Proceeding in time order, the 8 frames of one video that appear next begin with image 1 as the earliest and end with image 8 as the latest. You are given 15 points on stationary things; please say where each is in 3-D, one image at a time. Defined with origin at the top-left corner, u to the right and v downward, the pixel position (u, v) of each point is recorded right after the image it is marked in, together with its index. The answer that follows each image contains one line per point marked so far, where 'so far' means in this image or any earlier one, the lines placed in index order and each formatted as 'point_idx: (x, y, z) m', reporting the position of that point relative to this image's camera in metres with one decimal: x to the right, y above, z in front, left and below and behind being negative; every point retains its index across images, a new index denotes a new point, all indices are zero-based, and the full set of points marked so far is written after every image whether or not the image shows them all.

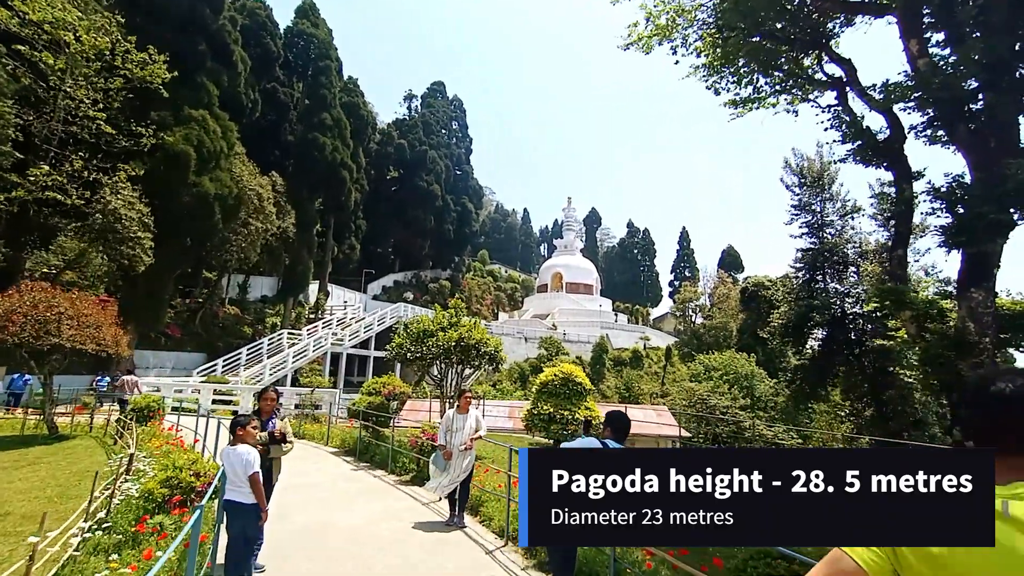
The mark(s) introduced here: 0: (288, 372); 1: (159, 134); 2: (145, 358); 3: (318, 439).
0: (-8.3, -3.1, +18.0) m
1: (-11.6, +5.0, +15.7) m
2: (-14.6, -2.7, +18.9) m
3: (-3.3, -2.5, +7.8) m
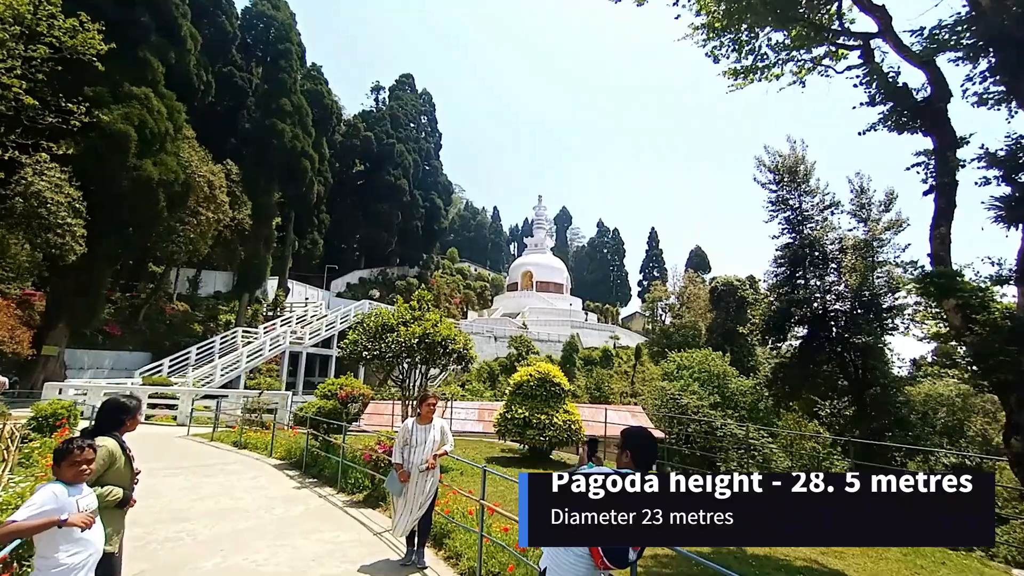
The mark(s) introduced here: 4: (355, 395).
0: (-9.4, -2.9, +16.7) m
1: (-12.5, +5.3, +14.3) m
2: (-15.7, -2.5, +17.3) m
3: (-3.7, -2.4, +6.9) m
4: (-2.7, -1.9, +8.4) m
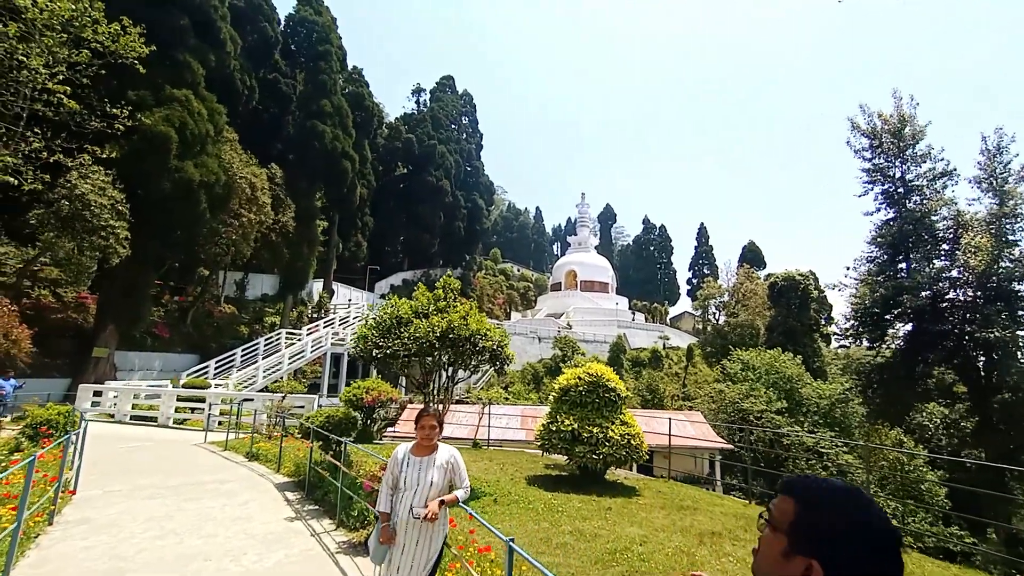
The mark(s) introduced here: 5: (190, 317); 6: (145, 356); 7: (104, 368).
0: (-7.8, -2.9, +16.5) m
1: (-11.3, +5.2, +14.4) m
2: (-14.1, -2.6, +17.6) m
3: (-3.1, -2.3, +6.2) m
4: (-2.0, -1.8, +7.6) m
5: (-13.4, -1.2, +20.0) m
6: (-13.6, -2.6, +17.8) m
7: (-13.3, -2.6, +15.6) m
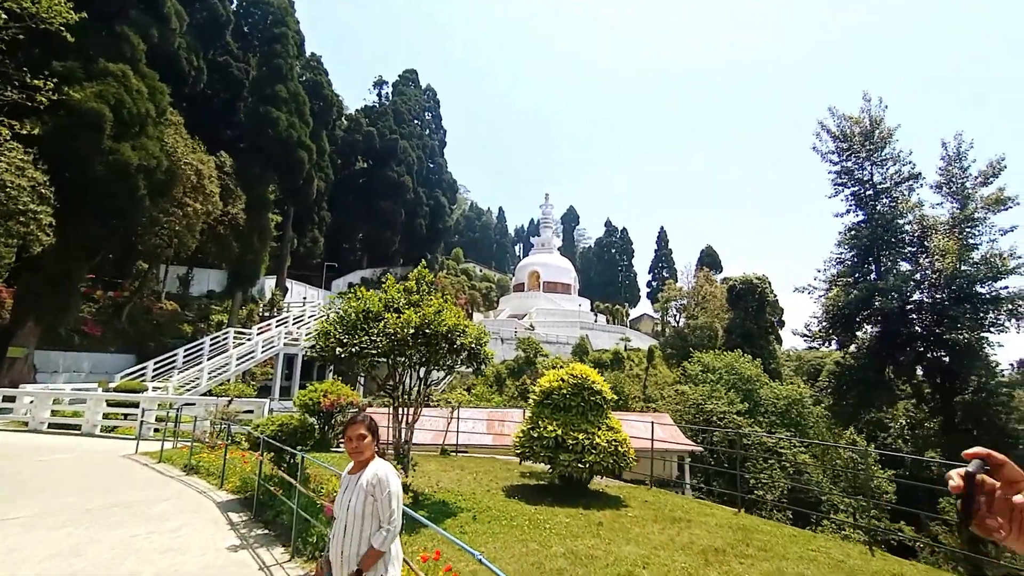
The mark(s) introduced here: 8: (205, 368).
0: (-9.0, -2.8, +15.4) m
1: (-12.2, +5.4, +13.0) m
2: (-15.3, -2.4, +16.0) m
3: (-3.4, -2.2, +5.5) m
4: (-2.4, -1.7, +6.9) m
5: (-14.8, -1.0, +18.4) m
6: (-14.8, -2.3, +16.2) m
7: (-14.3, -2.4, +14.0) m
8: (-9.5, -2.5, +14.9) m
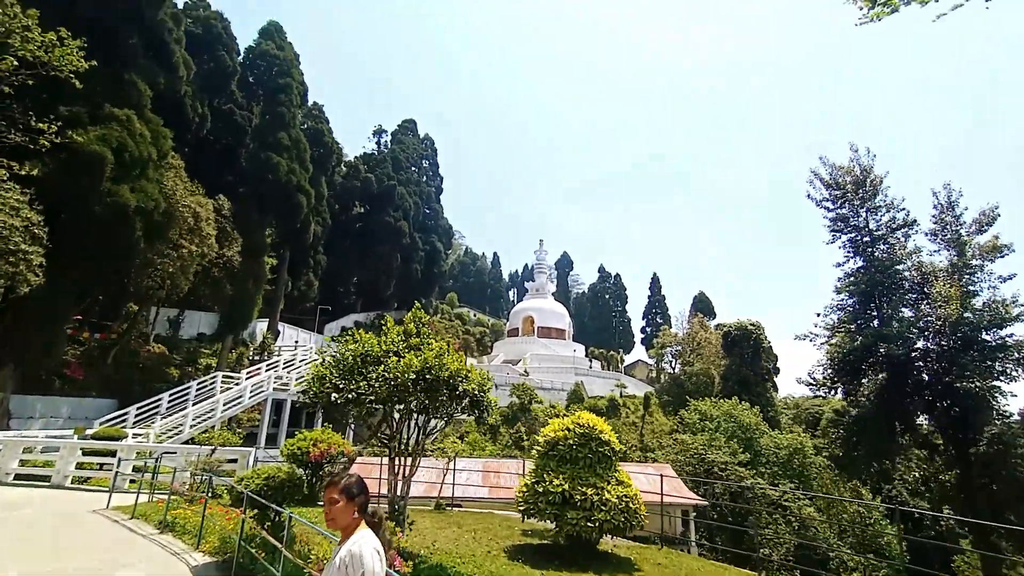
0: (-9.1, -4.1, +14.8) m
1: (-12.2, +4.3, +13.1) m
2: (-15.5, -3.7, +15.3) m
3: (-3.4, -2.7, +5.1) m
4: (-2.5, -2.3, +6.6) m
5: (-14.9, -2.6, +17.9) m
6: (-15.0, -3.7, +15.6) m
7: (-14.4, -3.6, +13.4) m
8: (-9.6, -3.8, +14.3) m
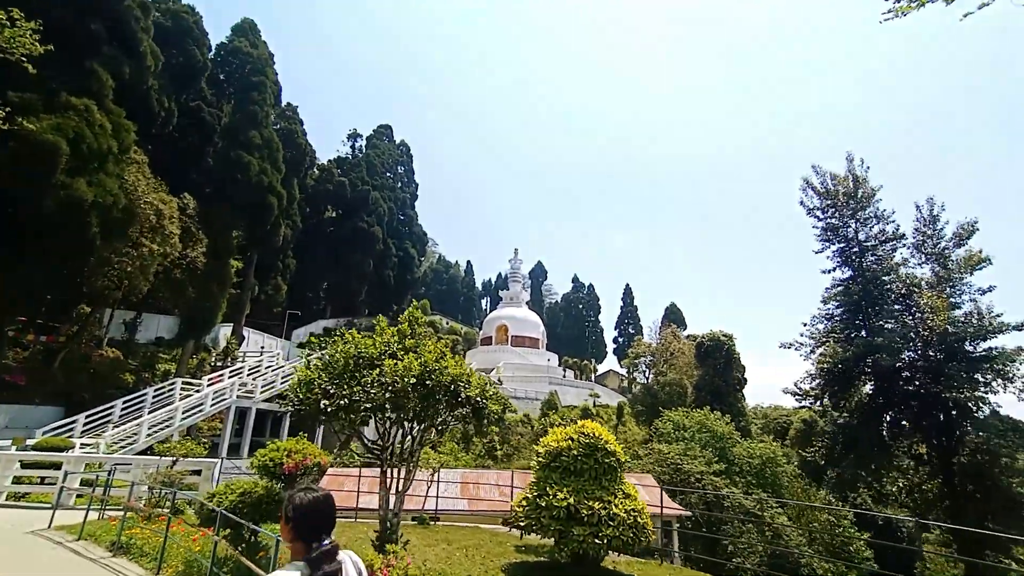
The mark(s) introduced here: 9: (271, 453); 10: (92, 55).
0: (-9.8, -4.2, +13.9) m
1: (-12.6, +4.3, +12.2) m
2: (-16.1, -3.6, +14.1) m
3: (-3.5, -2.6, +4.6) m
4: (-2.6, -2.3, +6.1) m
5: (-15.7, -2.6, +16.7) m
6: (-15.6, -3.6, +14.3) m
7: (-15.0, -3.5, +12.2) m
8: (-10.3, -3.8, +13.4) m
9: (-3.0, -2.1, +6.0) m
10: (-13.0, +7.3, +14.9) m
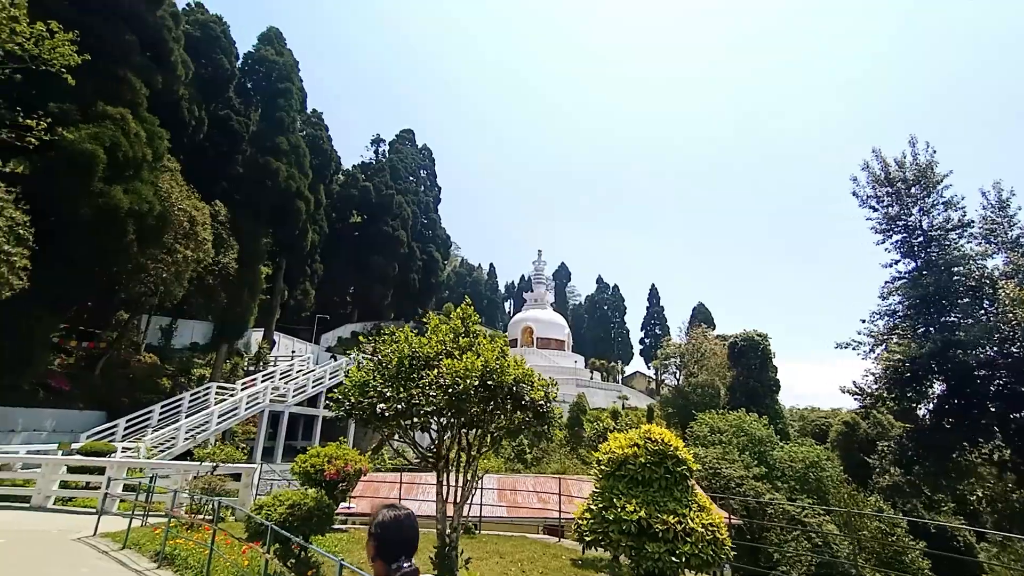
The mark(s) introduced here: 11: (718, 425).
0: (-8.8, -4.3, +14.0) m
1: (-11.8, +4.1, +12.5) m
2: (-15.1, -3.9, +14.5) m
3: (-3.0, -2.6, +4.4) m
4: (-2.0, -2.3, +5.9) m
5: (-14.6, -2.8, +17.0) m
6: (-14.6, -3.9, +14.7) m
7: (-14.1, -3.7, +12.6) m
8: (-9.3, -3.9, +13.5) m
9: (-2.4, -2.1, +5.8) m
10: (-12.2, +7.1, +15.2) m
11: (+8.6, -5.5, +19.5) m
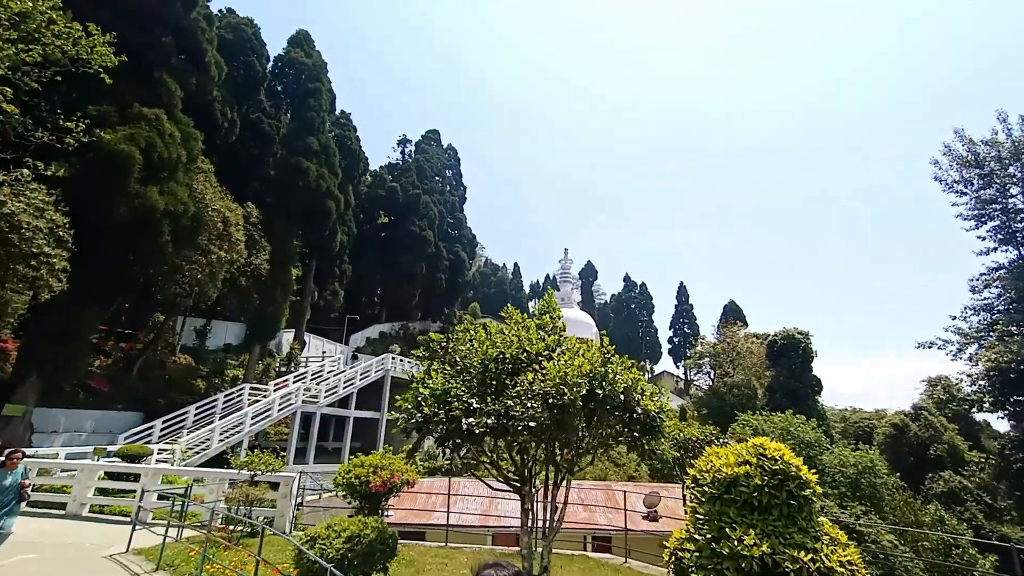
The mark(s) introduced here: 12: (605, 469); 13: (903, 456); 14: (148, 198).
0: (-7.7, -4.3, +13.8) m
1: (-10.9, +4.1, +12.5) m
2: (-14.0, -4.0, +14.6) m
3: (-2.3, -2.6, +4.0) m
4: (-1.3, -2.2, +5.4) m
5: (-13.4, -2.9, +17.1) m
6: (-13.5, -3.9, +14.8) m
7: (-13.1, -3.7, +12.7) m
8: (-8.2, -3.9, +13.4) m
9: (-1.7, -2.0, +5.4) m
10: (-11.1, +7.0, +15.2) m
11: (+9.9, -5.4, +18.5) m
12: (+3.4, -6.5, +17.2) m
13: (+15.2, -6.5, +18.4) m
14: (-10.0, +2.5, +13.2) m
